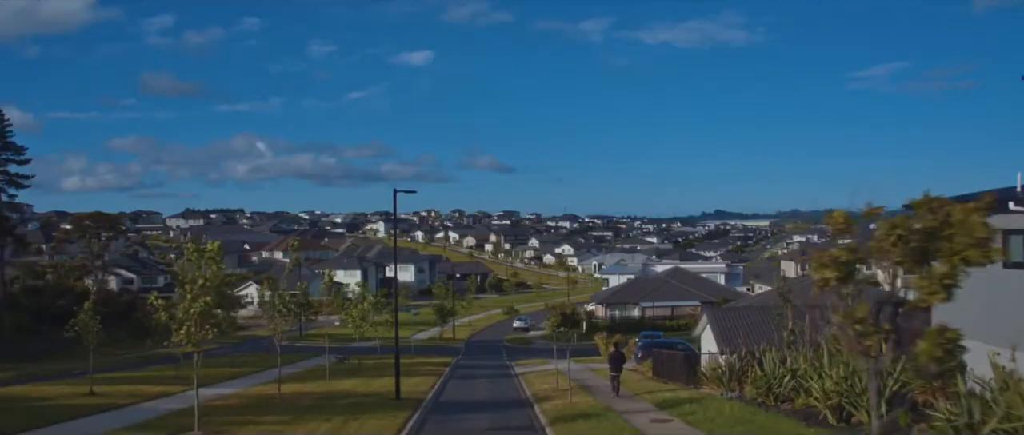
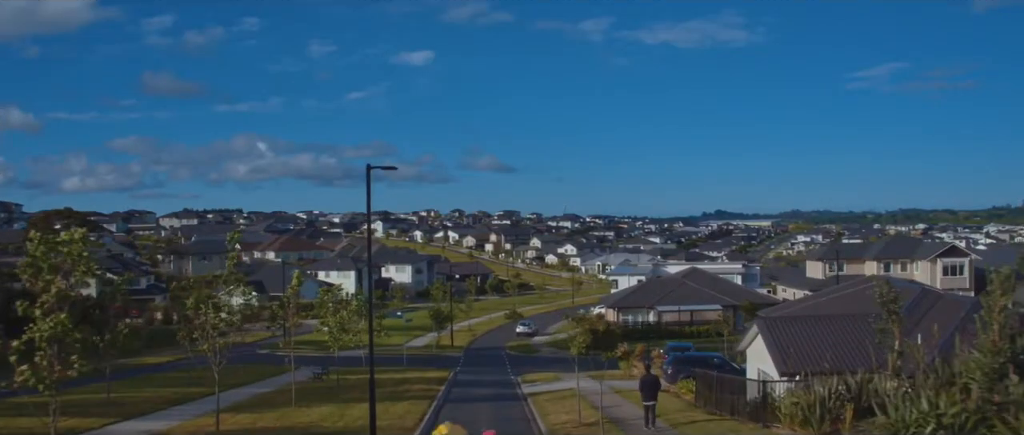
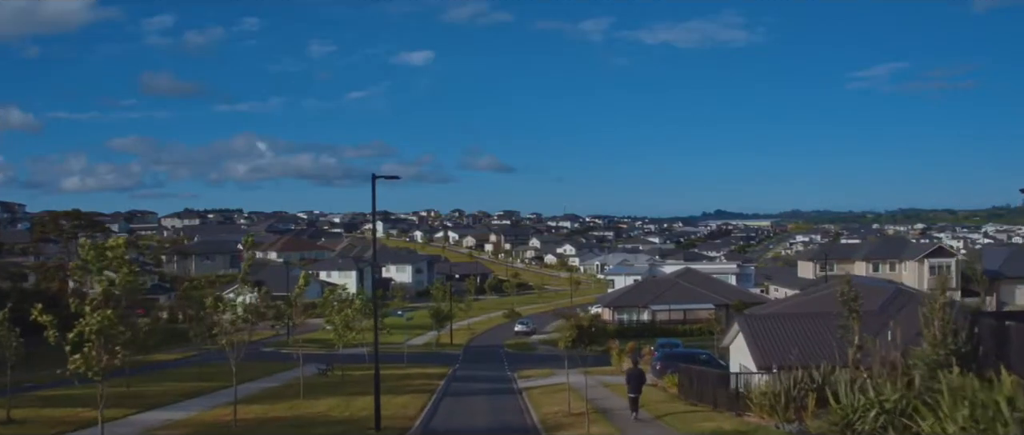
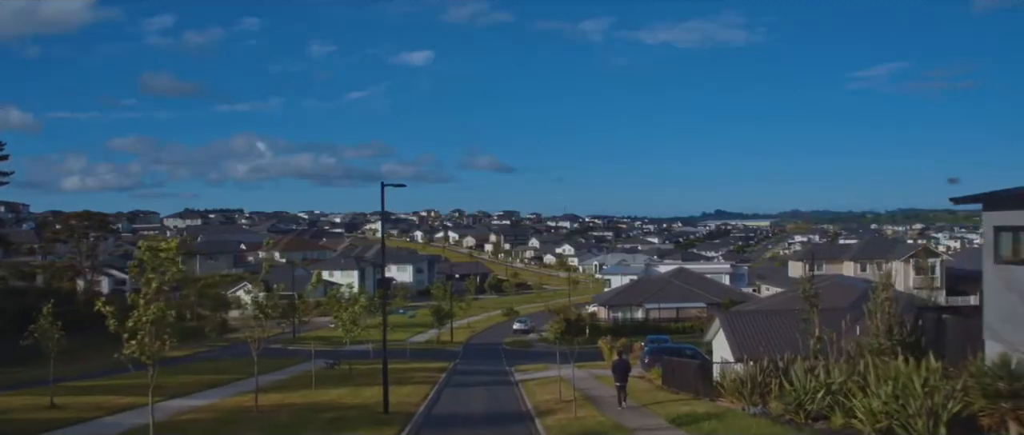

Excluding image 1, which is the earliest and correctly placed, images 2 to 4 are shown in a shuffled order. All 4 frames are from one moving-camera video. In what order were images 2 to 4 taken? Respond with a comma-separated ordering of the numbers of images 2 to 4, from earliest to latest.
4, 3, 2
